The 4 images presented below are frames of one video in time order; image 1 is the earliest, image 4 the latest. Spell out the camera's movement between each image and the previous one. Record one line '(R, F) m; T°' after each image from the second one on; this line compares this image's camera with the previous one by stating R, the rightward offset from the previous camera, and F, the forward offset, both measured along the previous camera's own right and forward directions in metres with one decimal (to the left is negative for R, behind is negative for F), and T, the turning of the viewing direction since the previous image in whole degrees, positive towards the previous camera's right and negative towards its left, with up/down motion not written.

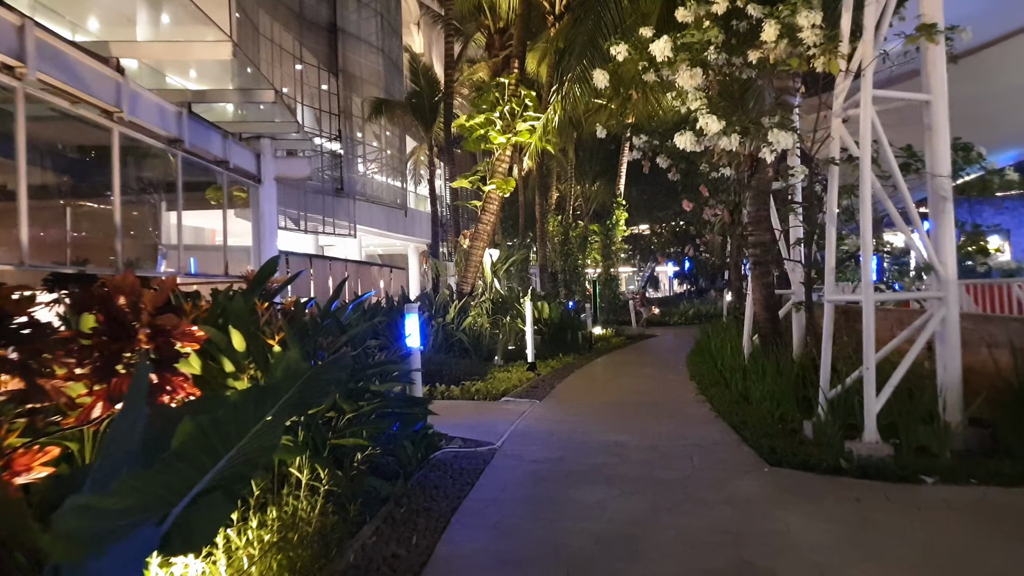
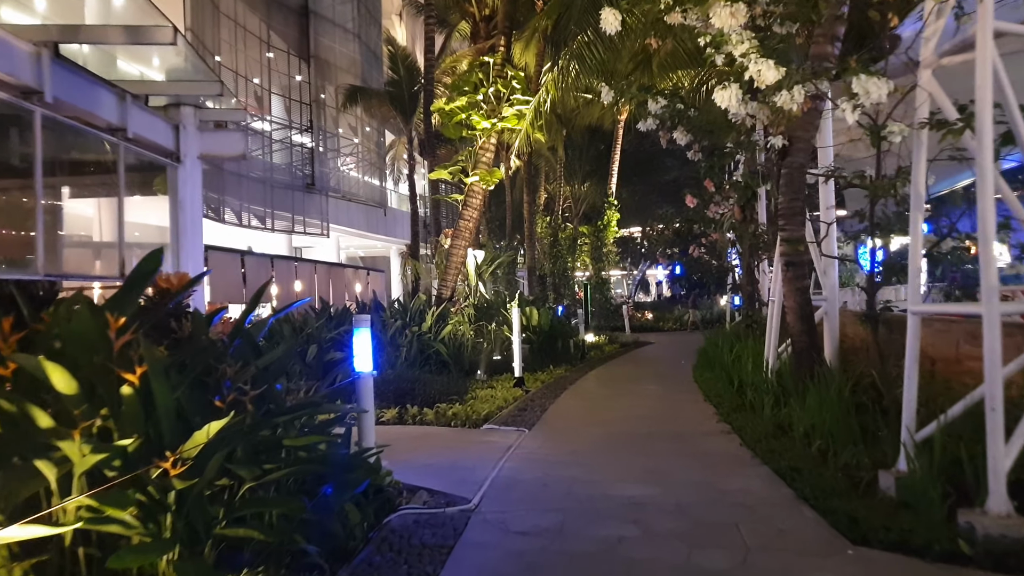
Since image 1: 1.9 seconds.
(0.0, +1.6) m; +1°
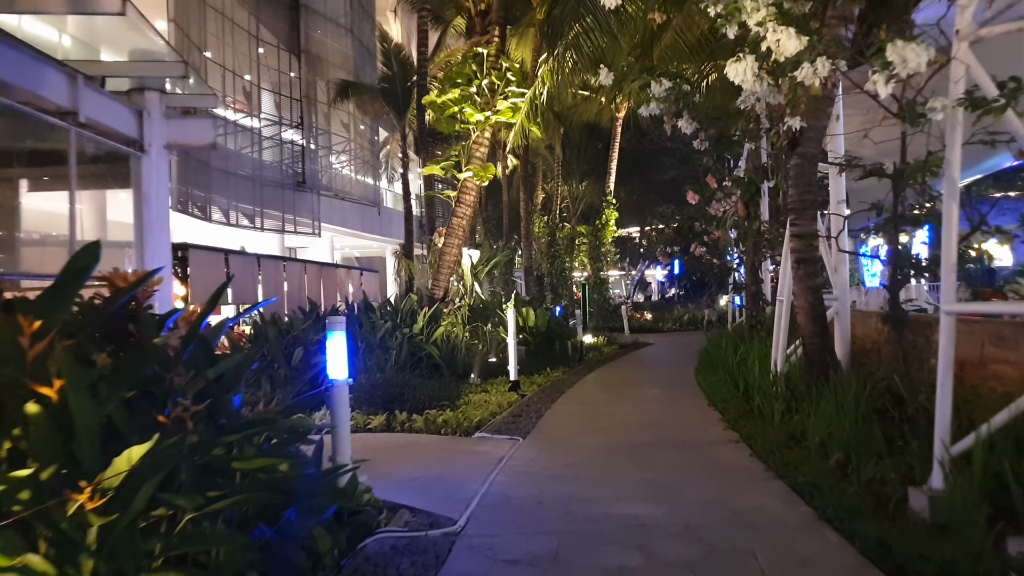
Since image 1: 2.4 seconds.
(0.0, +0.5) m; 0°
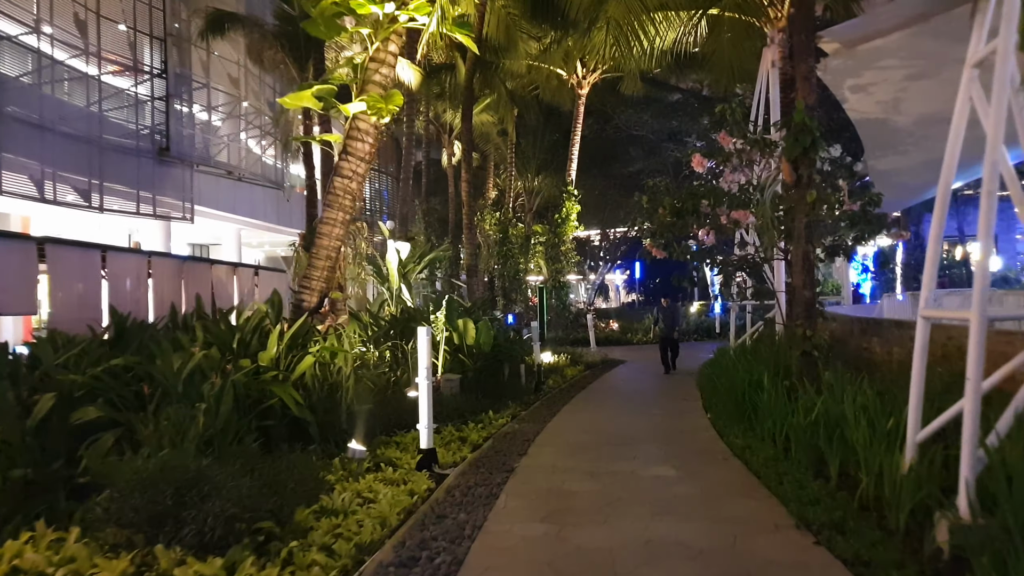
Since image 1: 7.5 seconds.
(+0.3, +4.7) m; +3°
